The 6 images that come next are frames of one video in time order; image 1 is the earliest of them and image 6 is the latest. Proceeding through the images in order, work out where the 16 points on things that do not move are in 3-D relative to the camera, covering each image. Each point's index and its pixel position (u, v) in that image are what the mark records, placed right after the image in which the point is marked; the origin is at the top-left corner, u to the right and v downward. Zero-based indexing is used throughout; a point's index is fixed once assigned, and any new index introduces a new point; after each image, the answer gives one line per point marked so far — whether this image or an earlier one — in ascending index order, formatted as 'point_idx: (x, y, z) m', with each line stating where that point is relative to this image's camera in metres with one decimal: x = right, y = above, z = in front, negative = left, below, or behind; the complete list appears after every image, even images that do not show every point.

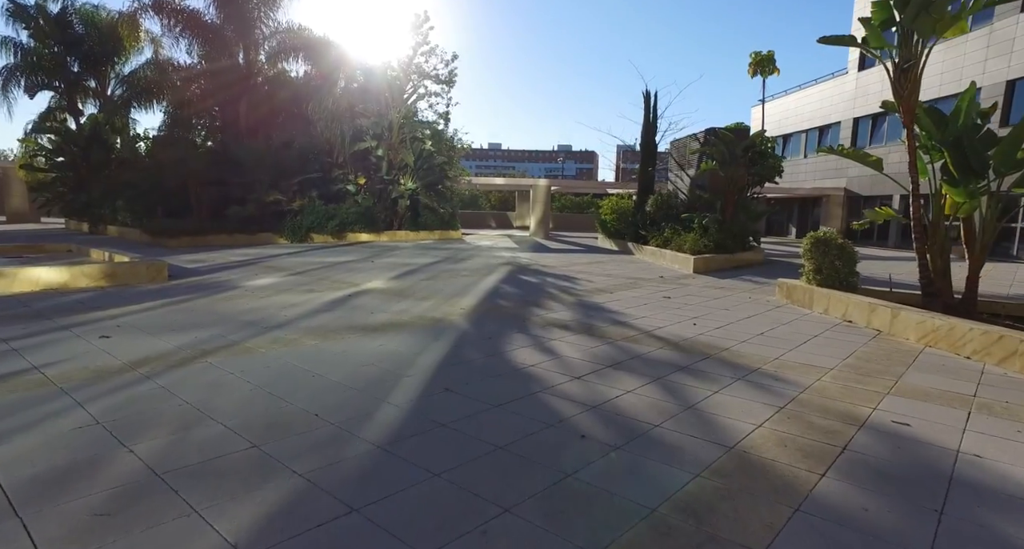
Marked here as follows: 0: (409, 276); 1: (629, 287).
0: (-1.8, -0.1, +10.4) m
1: (+1.9, -0.2, +9.6) m
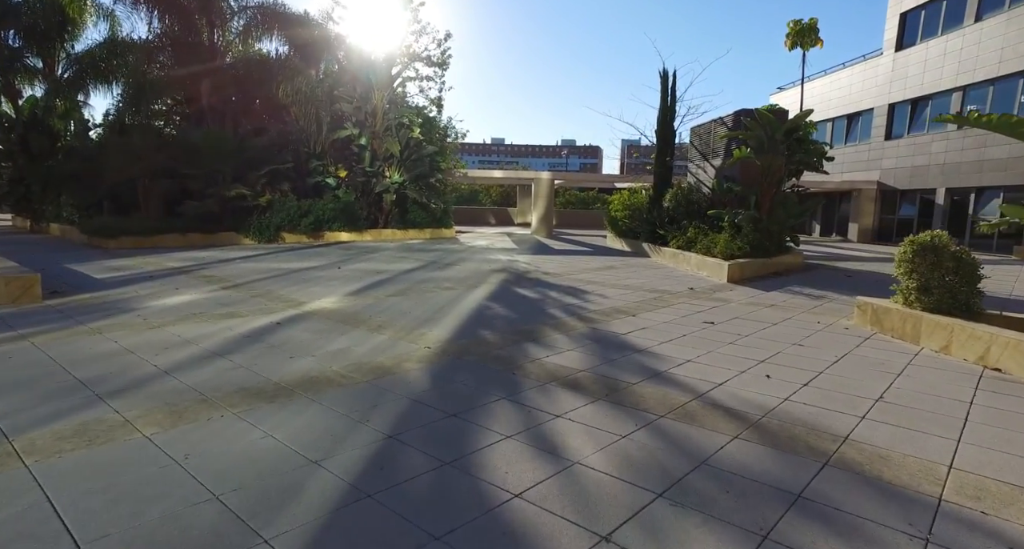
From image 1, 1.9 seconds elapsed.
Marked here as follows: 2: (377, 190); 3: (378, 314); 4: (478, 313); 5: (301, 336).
0: (-1.9, -0.2, +8.3) m
1: (+1.8, -0.4, +7.4) m
2: (-4.2, +2.6, +18.4) m
3: (-1.5, -0.4, +6.6) m
4: (-0.4, -0.4, +6.8) m
5: (-1.9, -0.5, +5.4) m
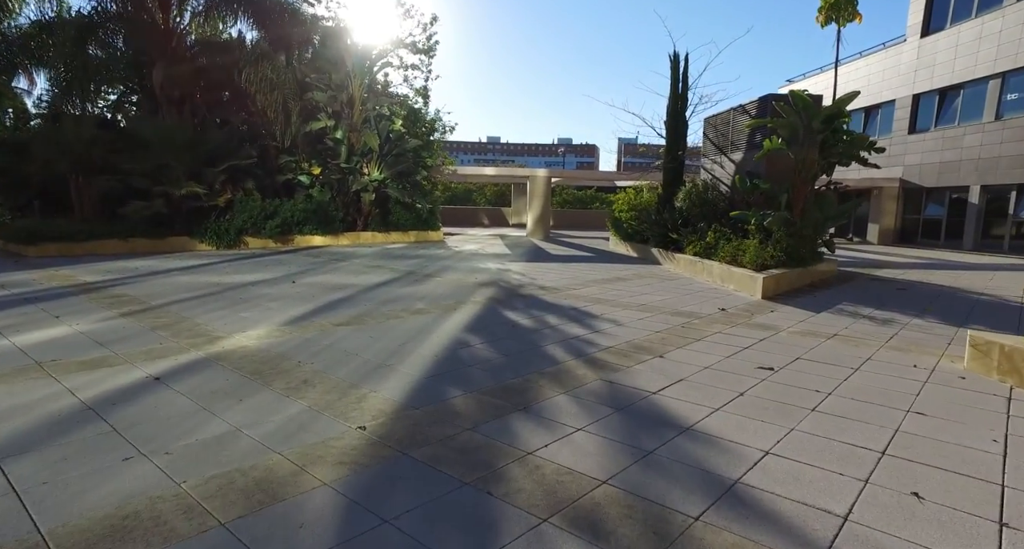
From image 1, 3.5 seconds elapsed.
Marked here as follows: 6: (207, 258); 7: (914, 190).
0: (-2.0, -0.5, +6.5) m
1: (+1.6, -0.6, +5.6) m
2: (-4.4, +2.4, +16.5) m
3: (-1.6, -0.7, +4.8) m
4: (-0.5, -0.7, +5.0) m
5: (-2.0, -0.8, +3.6) m
6: (-6.5, +0.4, +12.7) m
7: (+13.3, +2.8, +19.8) m
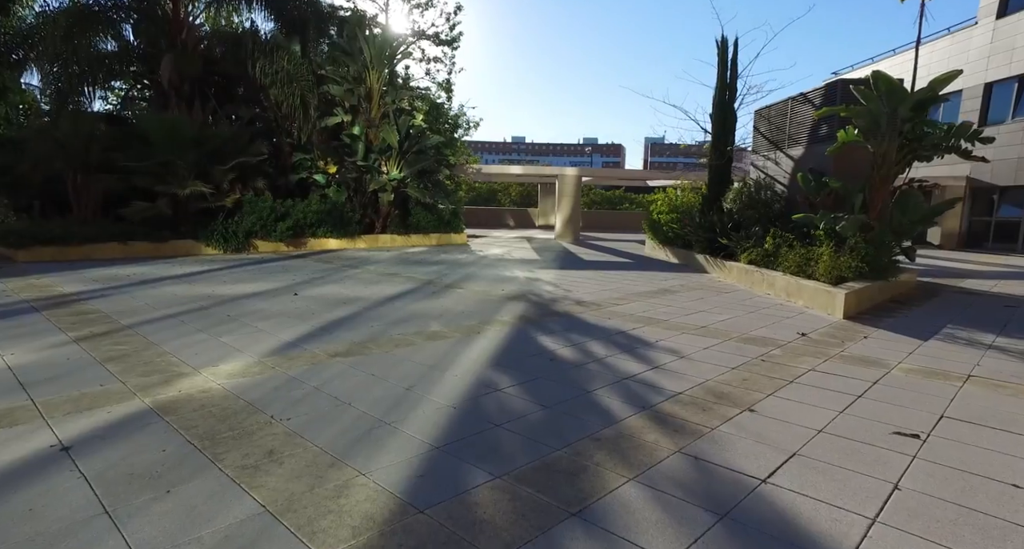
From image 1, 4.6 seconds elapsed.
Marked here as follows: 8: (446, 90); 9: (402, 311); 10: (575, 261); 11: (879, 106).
0: (-1.7, -0.6, +5.3) m
1: (+1.9, -0.8, +4.4) m
2: (-3.6, +2.2, +15.5) m
3: (-1.3, -0.8, +3.6) m
4: (-0.3, -0.8, +3.8) m
5: (-1.8, -0.9, +2.5) m
6: (-5.9, +0.2, +11.8) m
7: (+14.2, +2.6, +18.0) m
8: (-2.1, +5.7, +18.6) m
9: (-1.3, -0.4, +7.0) m
10: (+1.5, +0.3, +13.9) m
11: (+5.1, +2.3, +8.2) m
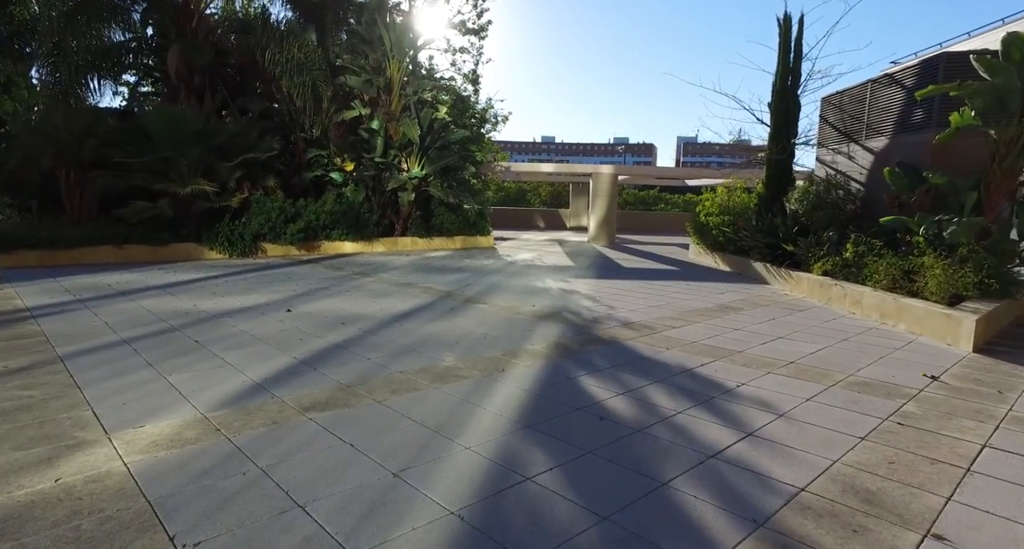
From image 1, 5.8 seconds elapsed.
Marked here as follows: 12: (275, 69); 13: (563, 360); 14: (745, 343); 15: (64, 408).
0: (-1.5, -0.8, +4.0) m
1: (+2.1, -1.0, +2.9) m
2: (-2.9, +2.1, +14.3) m
3: (-1.2, -1.0, +2.3) m
4: (-0.1, -1.0, +2.5) m
5: (-1.7, -1.1, +1.2) m
6: (-5.3, +0.1, +10.7) m
7: (+15.0, +2.3, +16.0) m
8: (-1.1, +5.6, +17.3) m
9: (-1.0, -0.6, +5.7) m
10: (+2.1, +0.1, +12.5) m
11: (+5.4, +2.1, +6.6) m
12: (-5.3, +4.6, +13.4) m
13: (+0.4, -0.7, +5.1) m
14: (+2.3, -0.7, +5.8) m
15: (-2.6, -0.8, +3.5) m
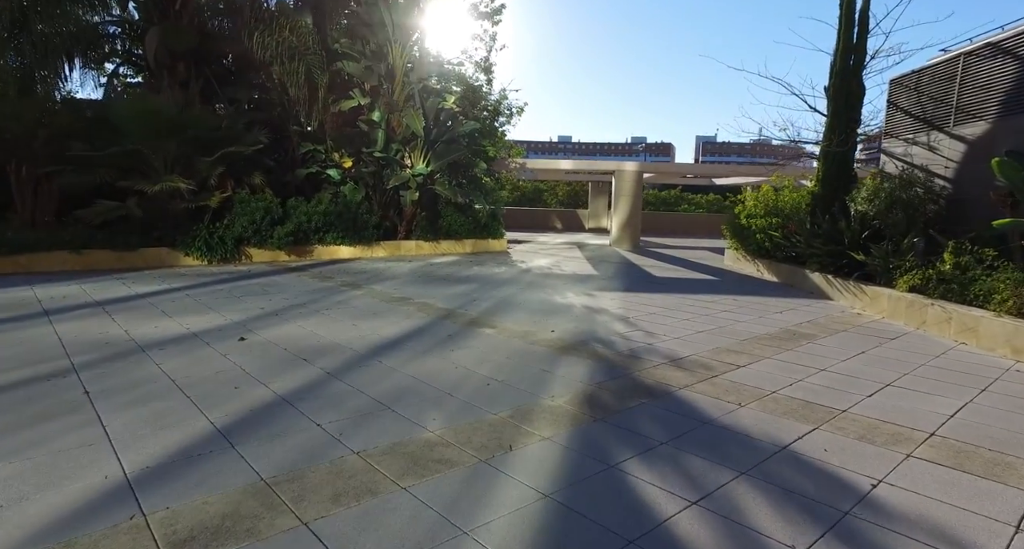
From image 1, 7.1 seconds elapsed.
0: (-1.4, -0.9, +2.6) m
1: (+2.1, -1.1, +1.3) m
2: (-2.6, +1.9, +12.8) m
3: (-1.2, -1.1, +0.8) m
4: (-0.1, -1.2, +0.9) m
5: (-1.8, -1.2, -0.3) m
6: (-5.1, 0.0, +9.3) m
7: (+15.4, +2.1, +14.0) m
8: (-0.7, +5.4, +15.8) m
9: (-0.9, -0.7, +4.2) m
10: (+2.4, 0.0, +10.9) m
11: (+5.6, +1.9, +5.0) m
12: (-5.0, +4.4, +12.0) m
13: (+0.5, -0.9, +3.5) m
14: (+2.4, -0.8, +4.2) m
15: (-2.6, -0.9, +2.0) m
